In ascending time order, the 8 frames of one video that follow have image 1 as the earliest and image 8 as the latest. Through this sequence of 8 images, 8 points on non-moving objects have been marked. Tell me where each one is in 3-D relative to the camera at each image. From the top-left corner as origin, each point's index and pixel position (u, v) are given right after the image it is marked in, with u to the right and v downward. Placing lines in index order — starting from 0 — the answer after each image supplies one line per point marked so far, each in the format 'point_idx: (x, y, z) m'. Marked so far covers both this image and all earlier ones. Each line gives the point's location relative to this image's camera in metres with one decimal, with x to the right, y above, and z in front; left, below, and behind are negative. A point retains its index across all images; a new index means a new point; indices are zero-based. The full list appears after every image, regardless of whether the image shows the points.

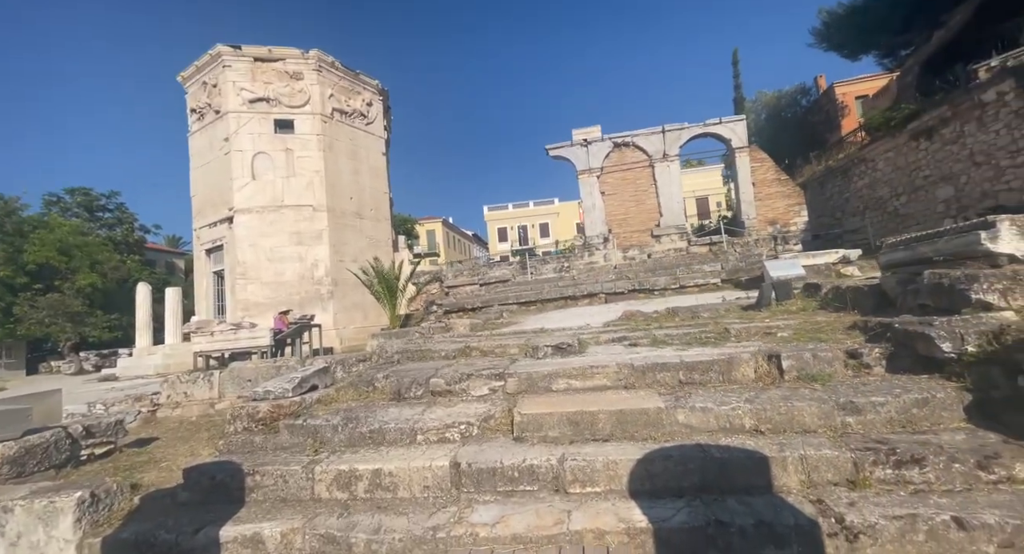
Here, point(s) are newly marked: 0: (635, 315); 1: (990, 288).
0: (+1.5, -0.4, +5.3) m
1: (+2.8, -0.1, +2.7) m
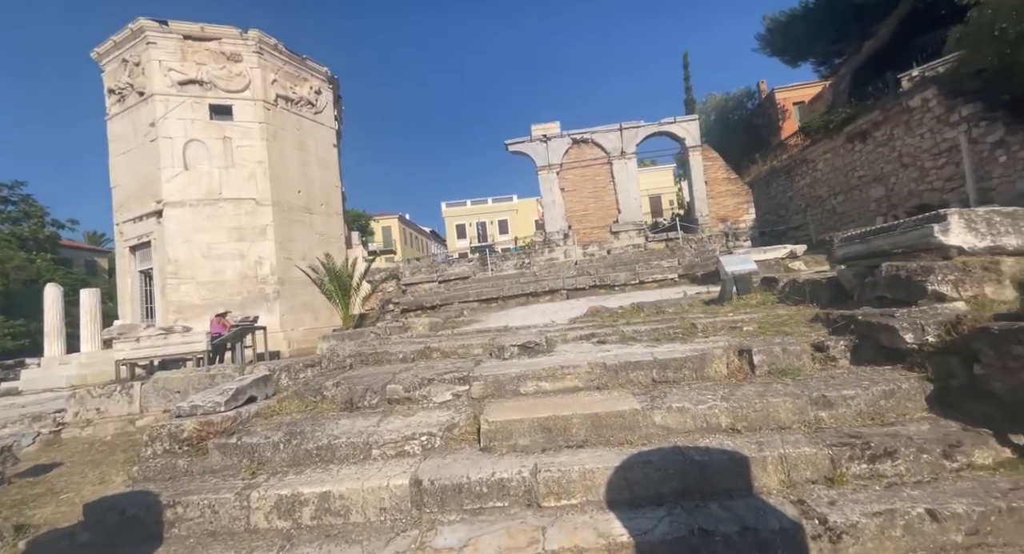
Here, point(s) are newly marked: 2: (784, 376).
0: (+1.0, -0.4, +5.2) m
1: (+2.6, 0.0, +2.7) m
2: (+1.7, -0.6, +2.8) m
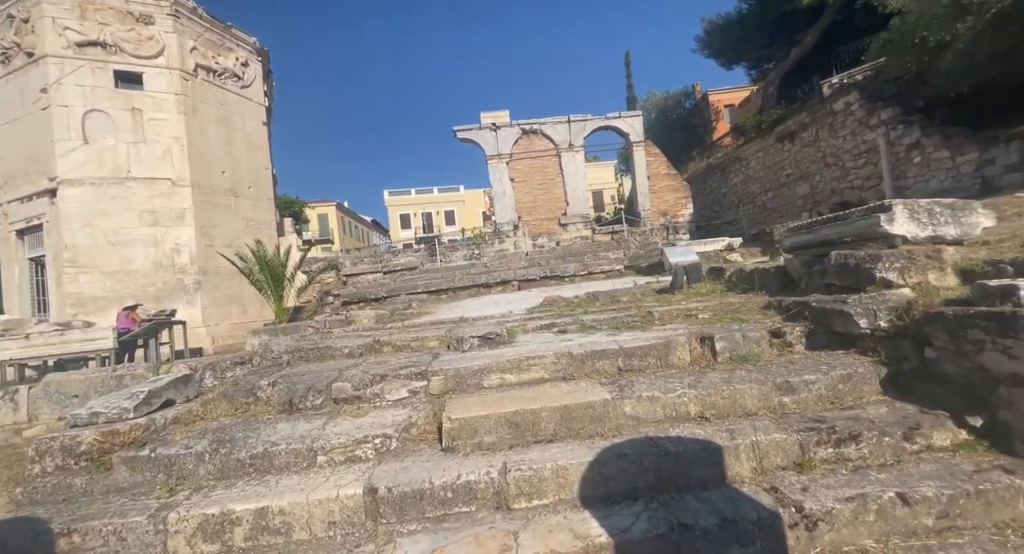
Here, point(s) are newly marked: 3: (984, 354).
0: (+0.5, -0.3, +5.1) m
1: (+2.4, +0.1, +2.9) m
2: (+1.4, -0.5, +2.8) m
3: (+2.2, -0.4, +2.1) m
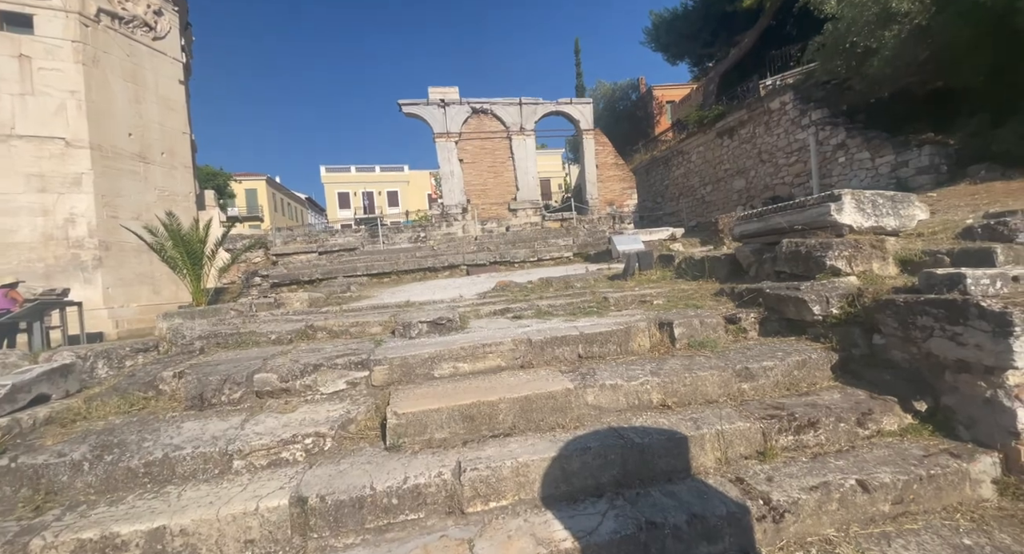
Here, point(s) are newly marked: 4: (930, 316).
0: (0.0, -0.1, +4.9) m
1: (+2.1, +0.1, +2.9) m
2: (+1.2, -0.4, +2.7) m
3: (+2.0, -0.3, +2.2) m
4: (+2.0, -0.2, +2.2) m
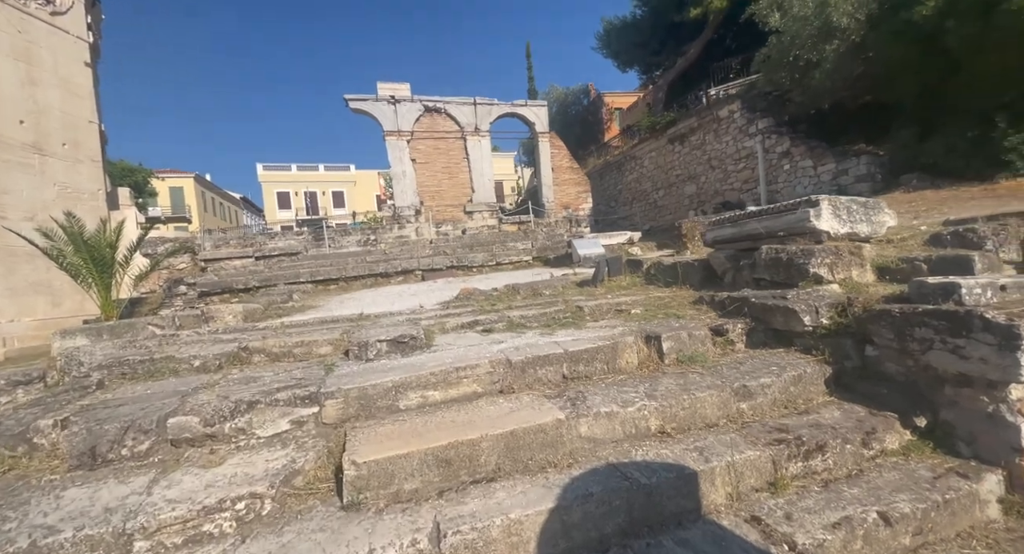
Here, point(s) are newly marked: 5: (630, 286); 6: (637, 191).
0: (-0.4, -0.2, +4.5) m
1: (+1.9, +0.1, +2.8) m
2: (+1.0, -0.5, +2.5) m
3: (+1.9, -0.4, +2.1) m
4: (+1.9, -0.2, +2.1) m
5: (+1.1, -0.1, +4.3) m
6: (+3.9, +2.7, +13.9) m
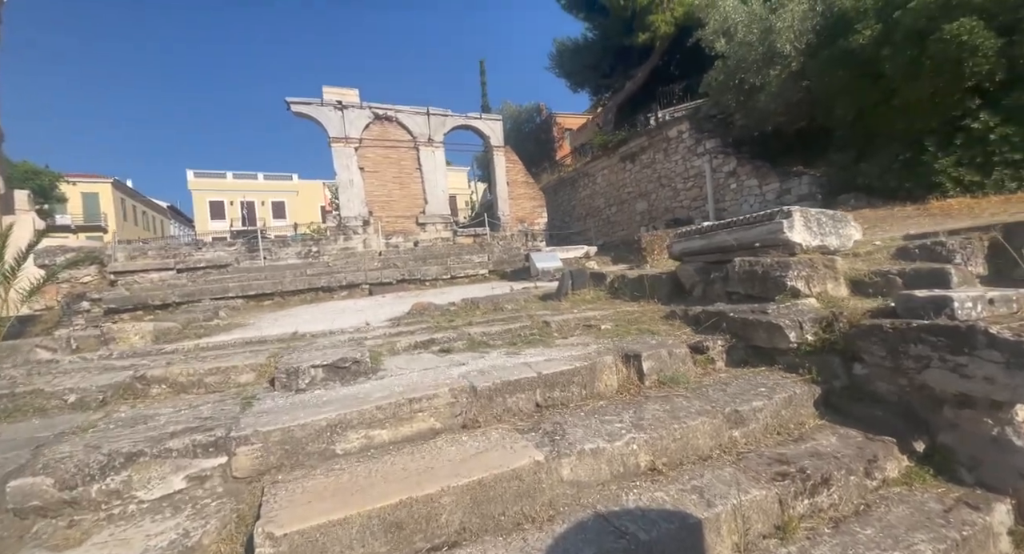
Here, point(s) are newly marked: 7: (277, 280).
0: (-0.8, -0.3, +4.1) m
1: (+1.7, 0.0, +2.7) m
2: (+0.8, -0.6, +2.3) m
3: (+1.8, -0.4, +1.9) m
4: (+1.8, -0.3, +1.9) m
5: (+0.7, -0.2, +4.1) m
6: (+2.4, +2.2, +14.0) m
7: (-3.6, -0.1, +6.9) m
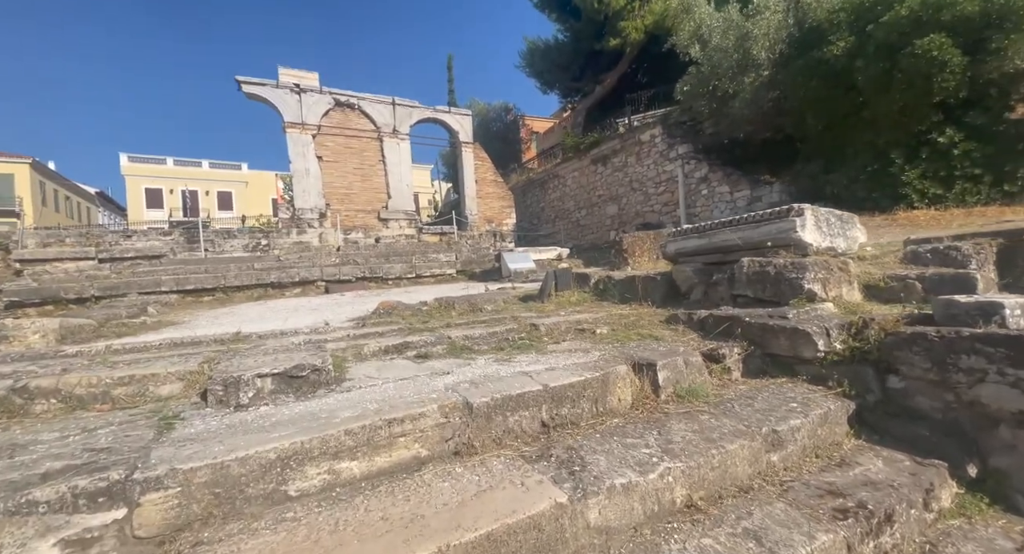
0: (-1.0, -0.3, +3.7) m
1: (+1.7, 0.0, +2.5) m
2: (+0.8, -0.5, +2.0) m
3: (+1.8, -0.4, +1.7) m
4: (+1.8, -0.3, +1.7) m
5: (+0.6, -0.2, +3.8) m
6: (+1.4, +2.1, +13.8) m
7: (-4.0, 0.0, +6.2) m
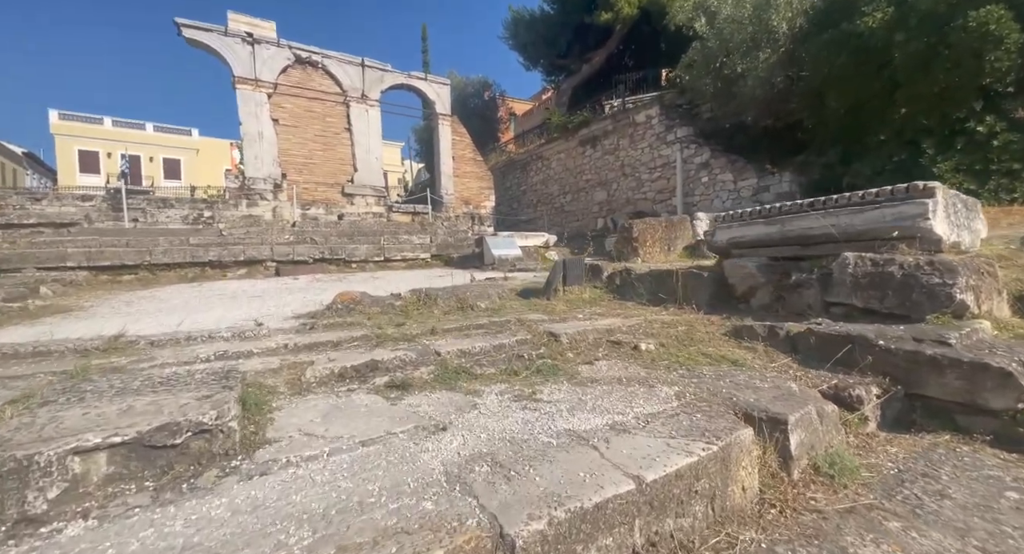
0: (-1.0, -0.2, +2.8) m
1: (+1.8, 0.0, +1.7) m
2: (+0.9, -0.6, +1.2) m
3: (+1.9, -0.5, +1.0) m
4: (+1.9, -0.4, +1.0) m
5: (+0.6, -0.2, +3.0) m
6: (+0.8, +2.4, +13.0) m
7: (-4.1, +0.3, +5.0) m
